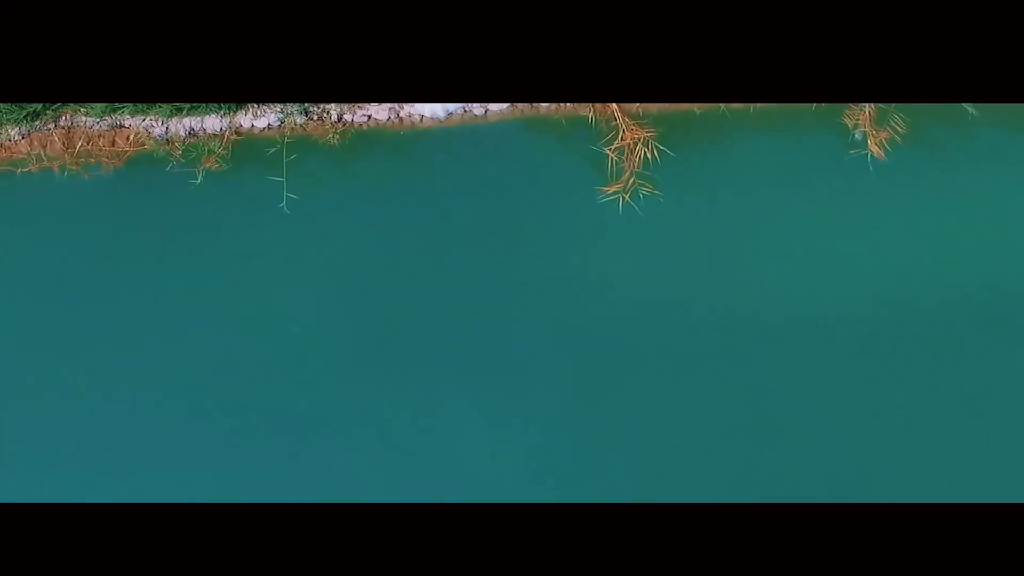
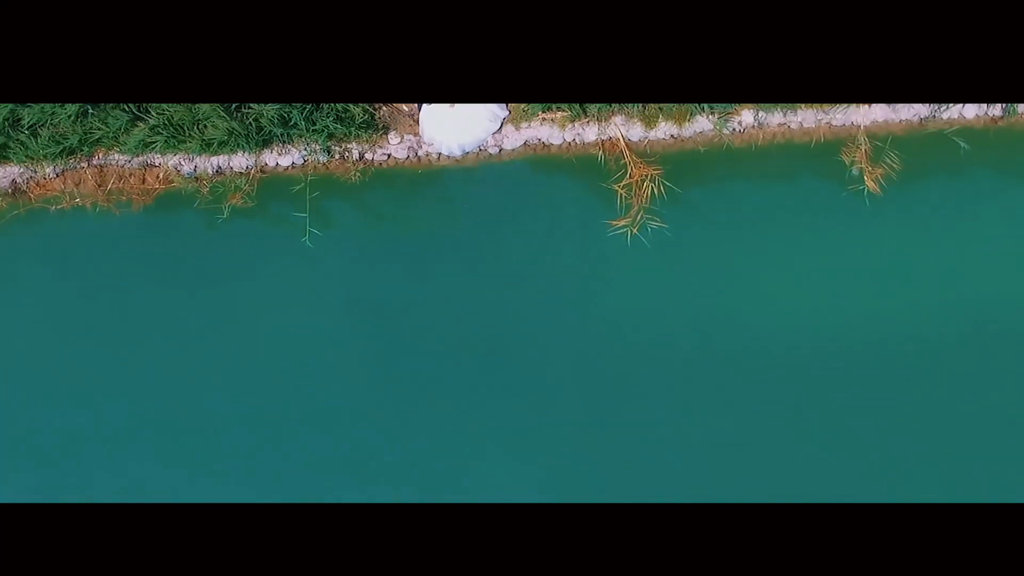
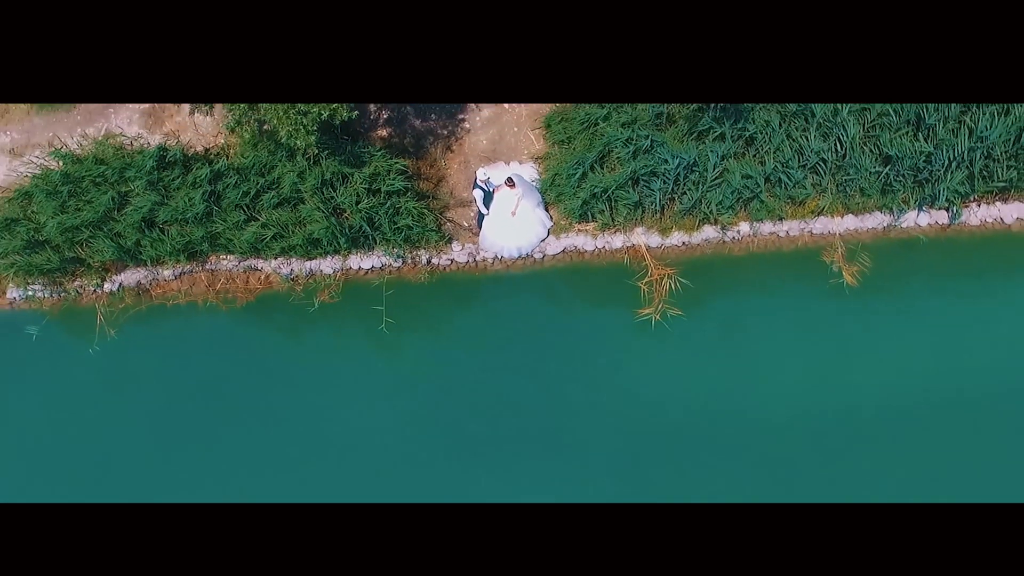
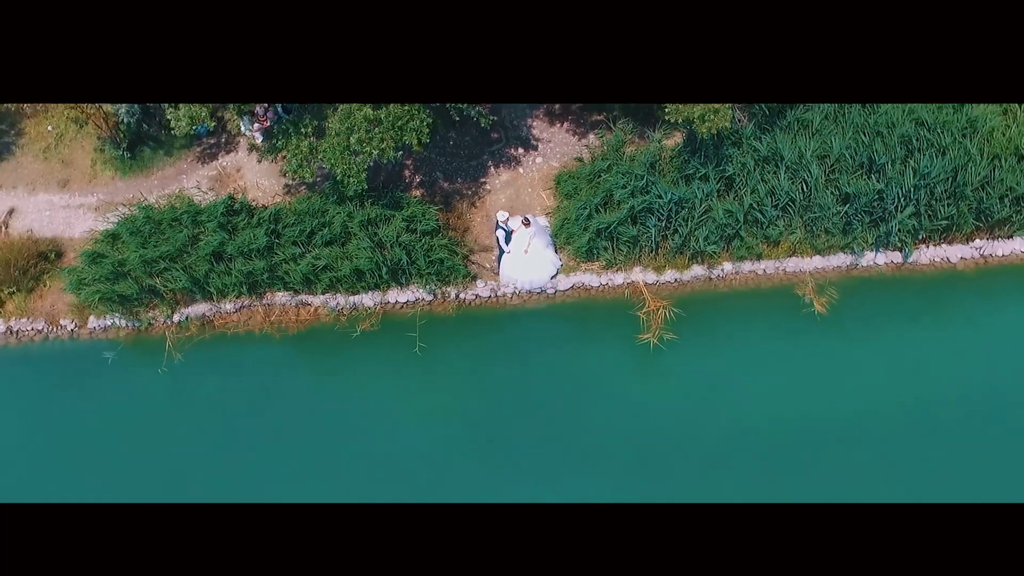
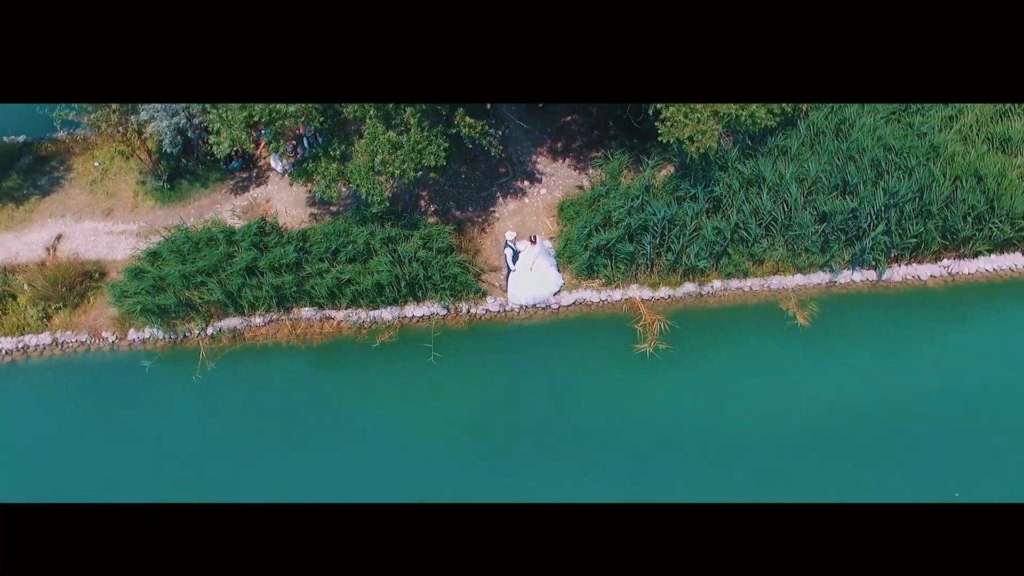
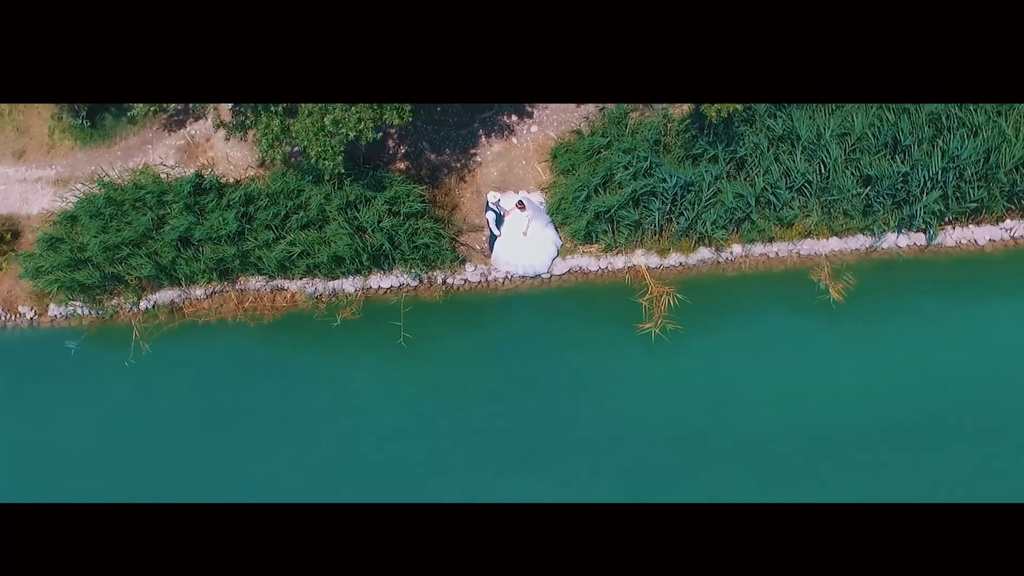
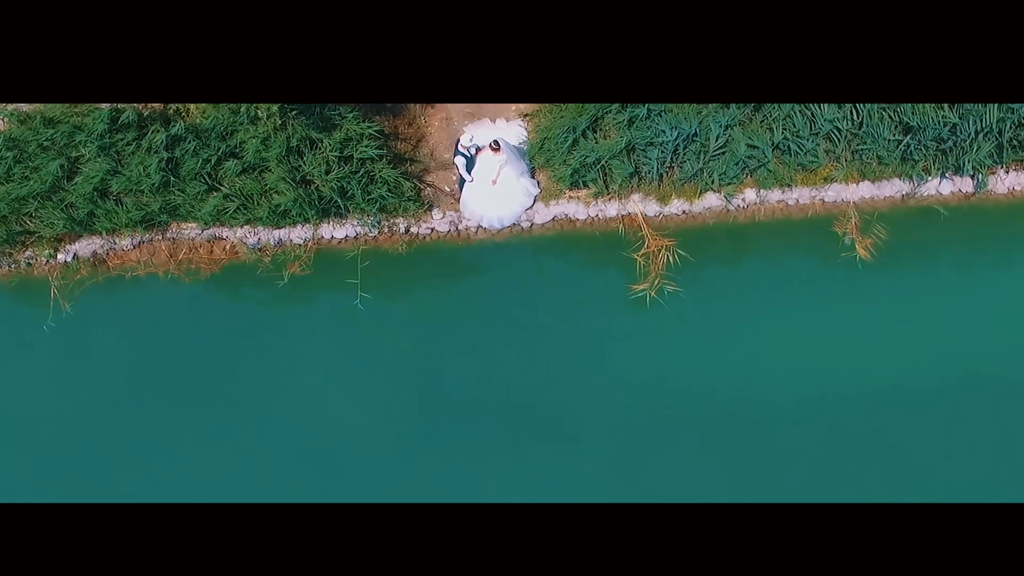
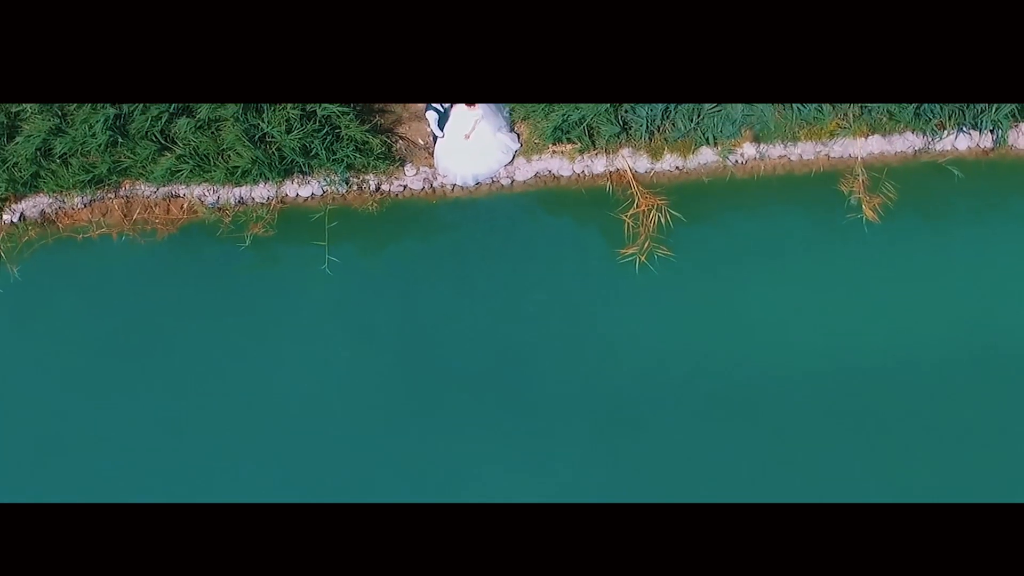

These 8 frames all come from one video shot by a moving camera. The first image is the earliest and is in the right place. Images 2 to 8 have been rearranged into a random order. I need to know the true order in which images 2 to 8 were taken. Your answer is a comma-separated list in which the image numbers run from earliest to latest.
2, 8, 7, 3, 6, 4, 5
